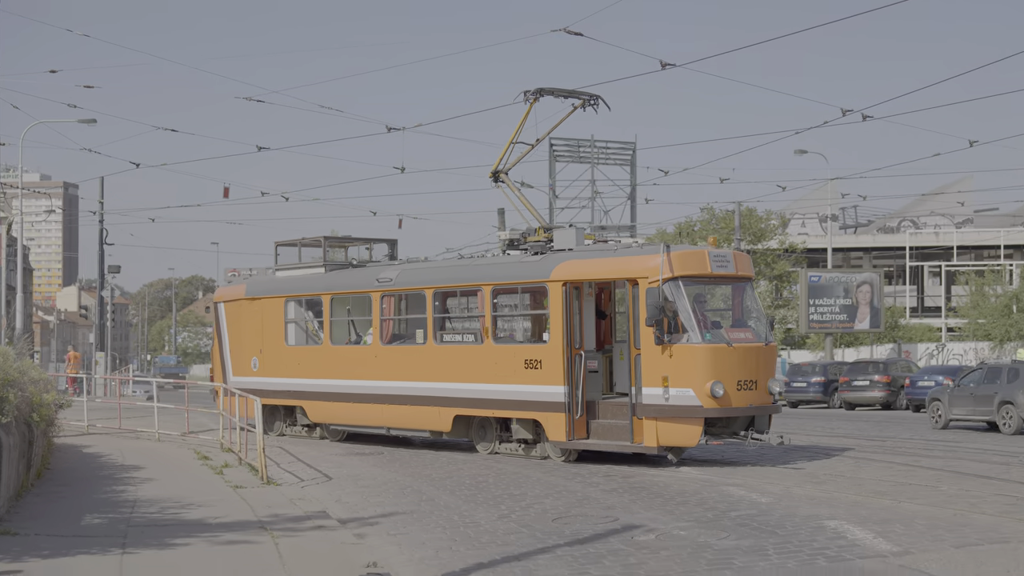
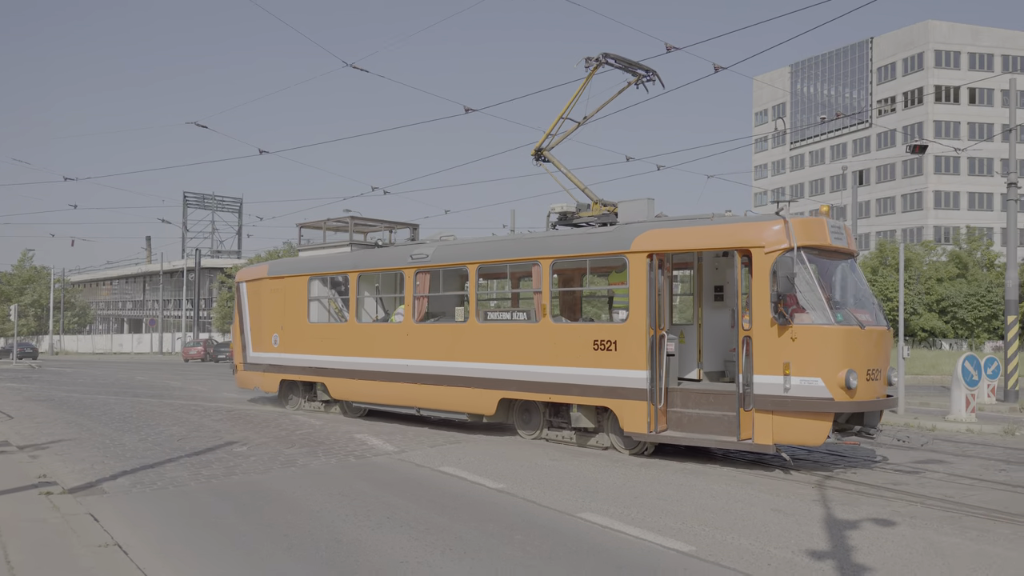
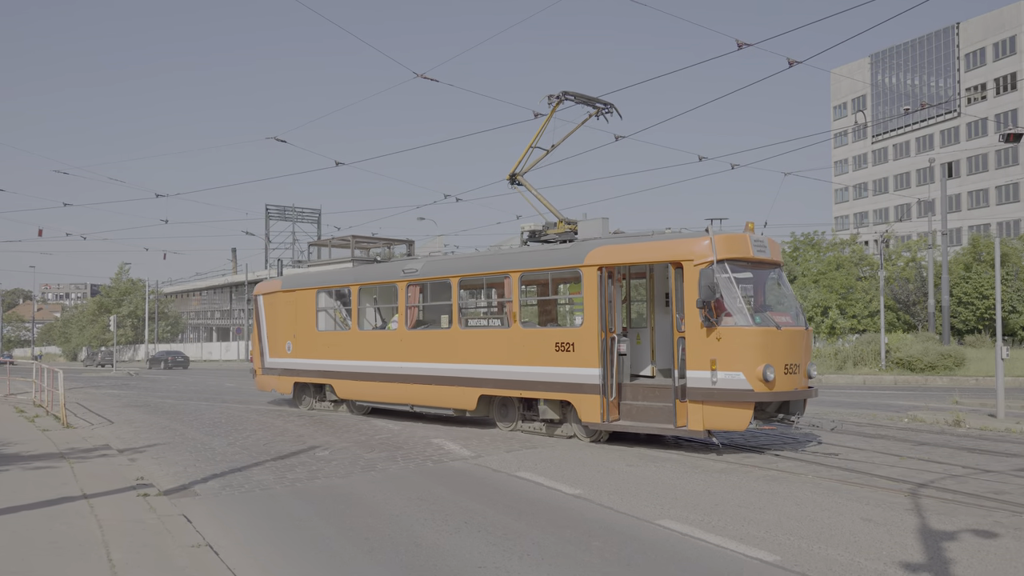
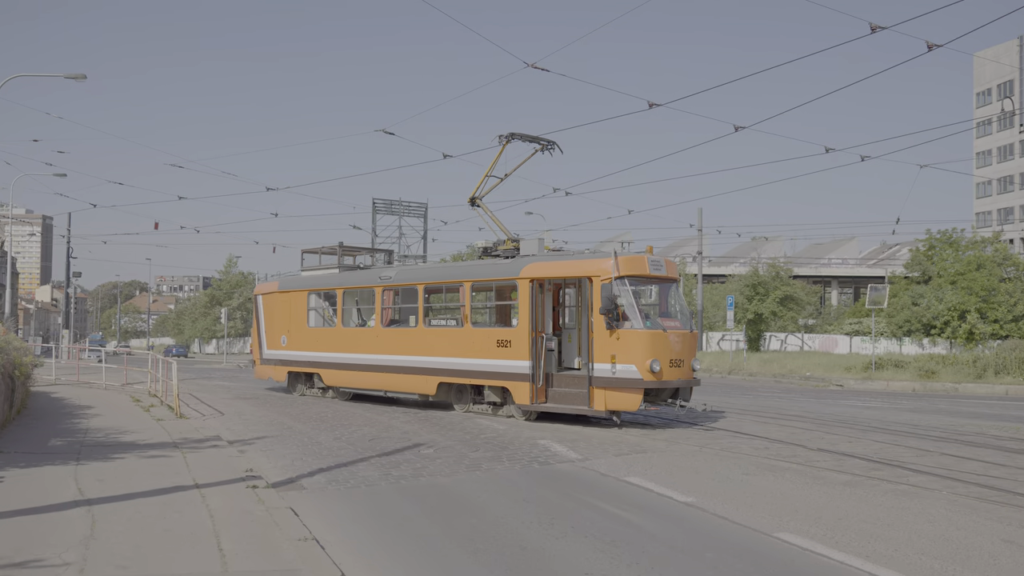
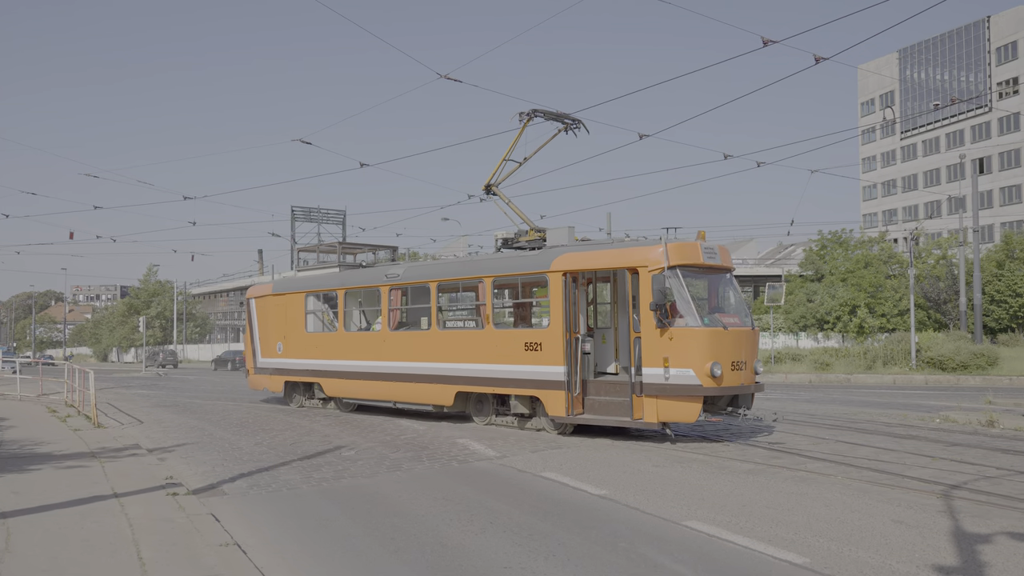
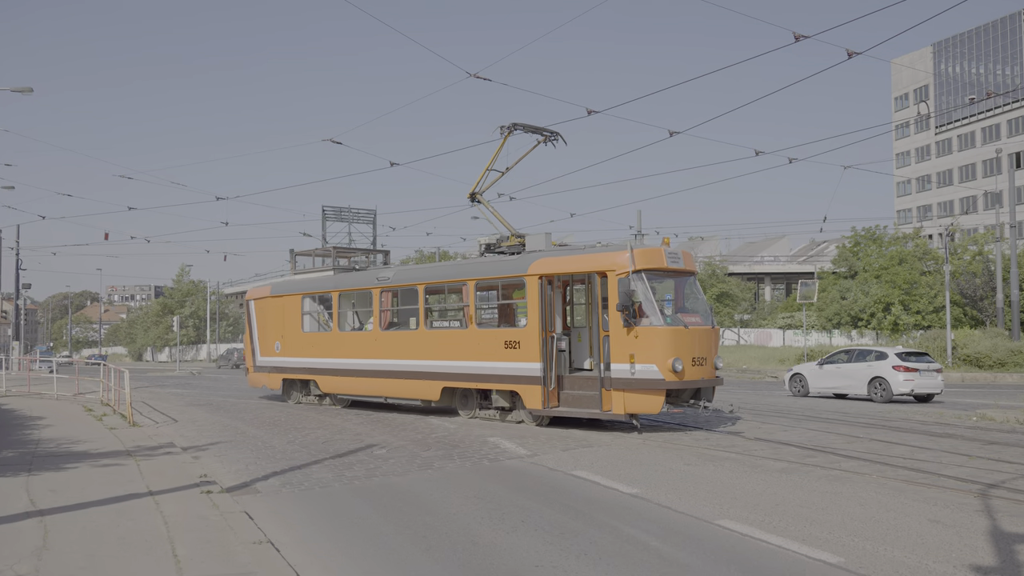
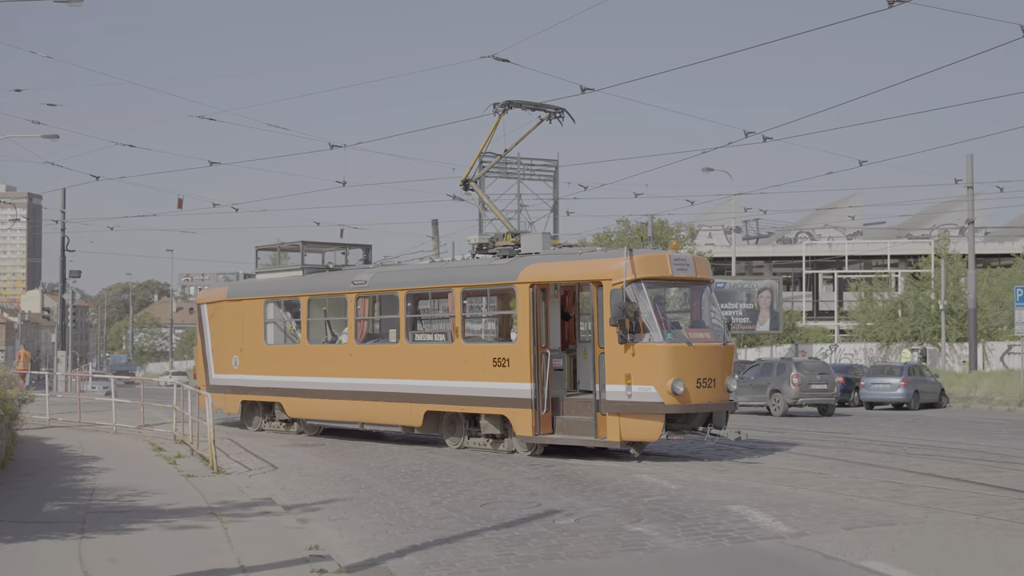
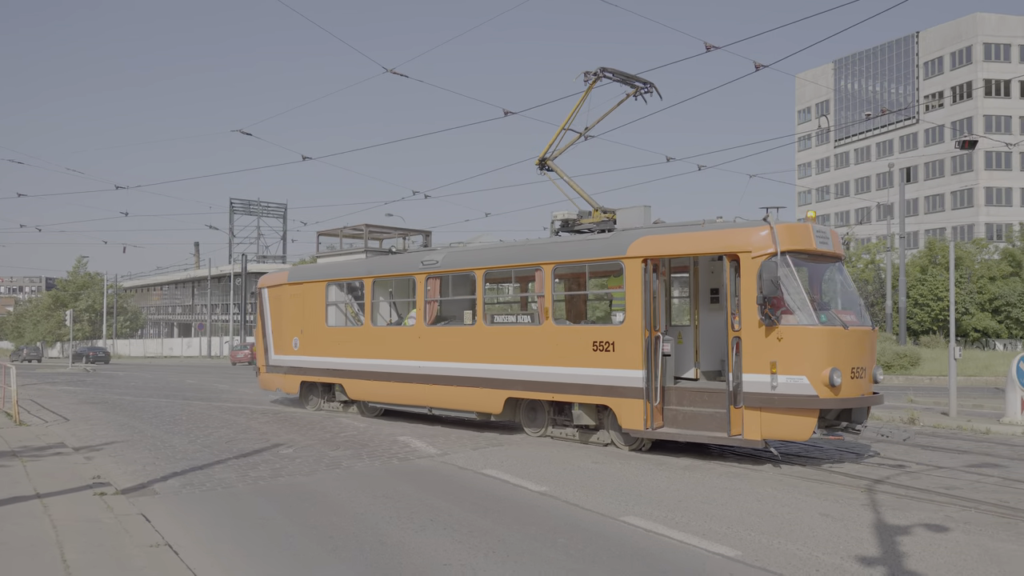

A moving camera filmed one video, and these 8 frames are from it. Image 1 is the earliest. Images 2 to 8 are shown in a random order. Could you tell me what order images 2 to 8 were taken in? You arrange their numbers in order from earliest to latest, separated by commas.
7, 4, 6, 5, 3, 8, 2
